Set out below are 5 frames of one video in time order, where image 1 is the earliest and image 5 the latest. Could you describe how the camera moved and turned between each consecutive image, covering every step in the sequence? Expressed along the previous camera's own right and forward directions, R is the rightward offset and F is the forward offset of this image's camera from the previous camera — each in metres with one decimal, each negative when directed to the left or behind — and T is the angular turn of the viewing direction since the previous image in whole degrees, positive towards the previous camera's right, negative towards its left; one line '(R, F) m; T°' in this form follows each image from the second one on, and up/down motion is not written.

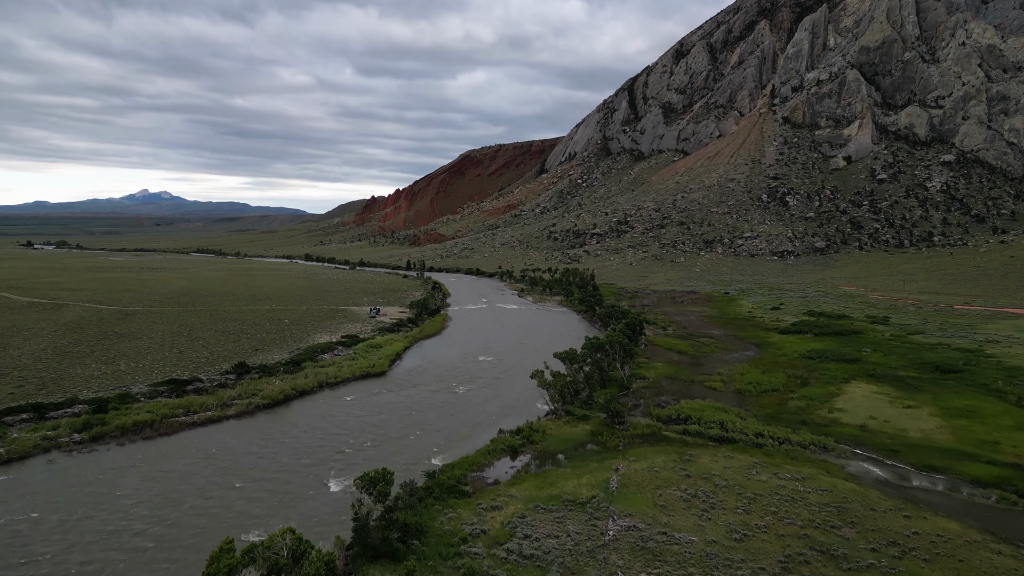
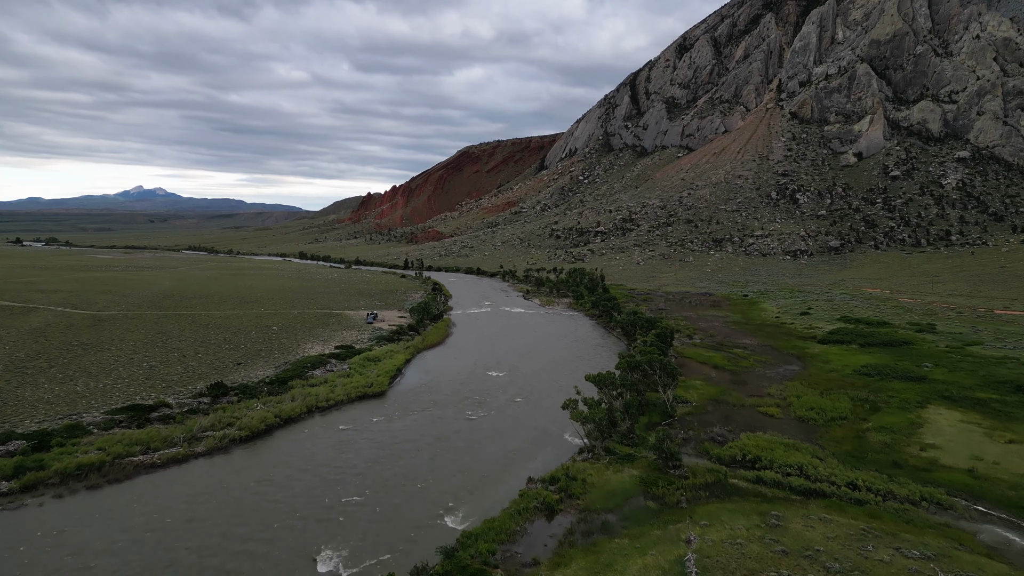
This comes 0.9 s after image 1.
(-1.0, +4.6) m; 0°
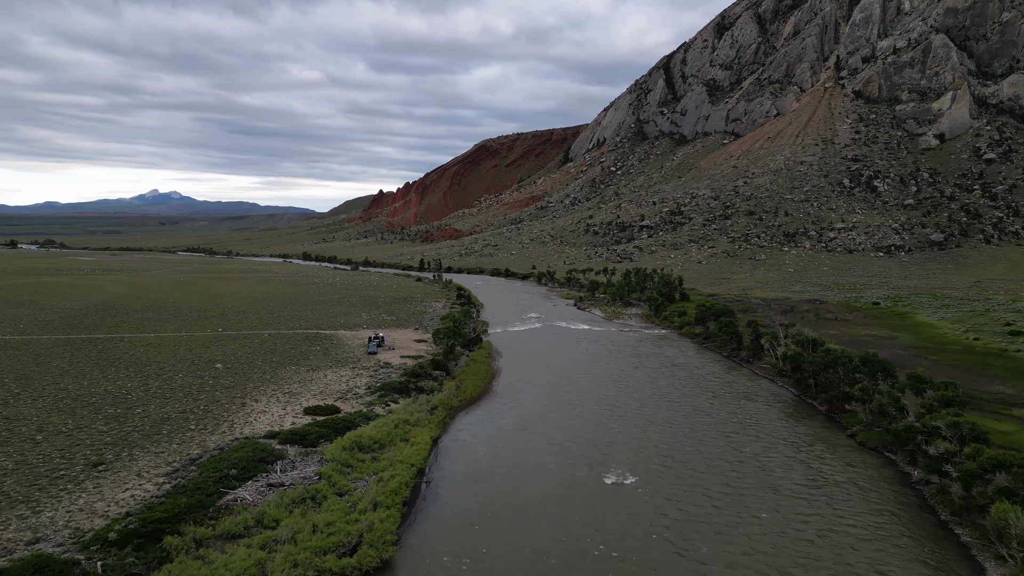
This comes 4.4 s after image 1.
(-2.9, +17.7) m; -1°
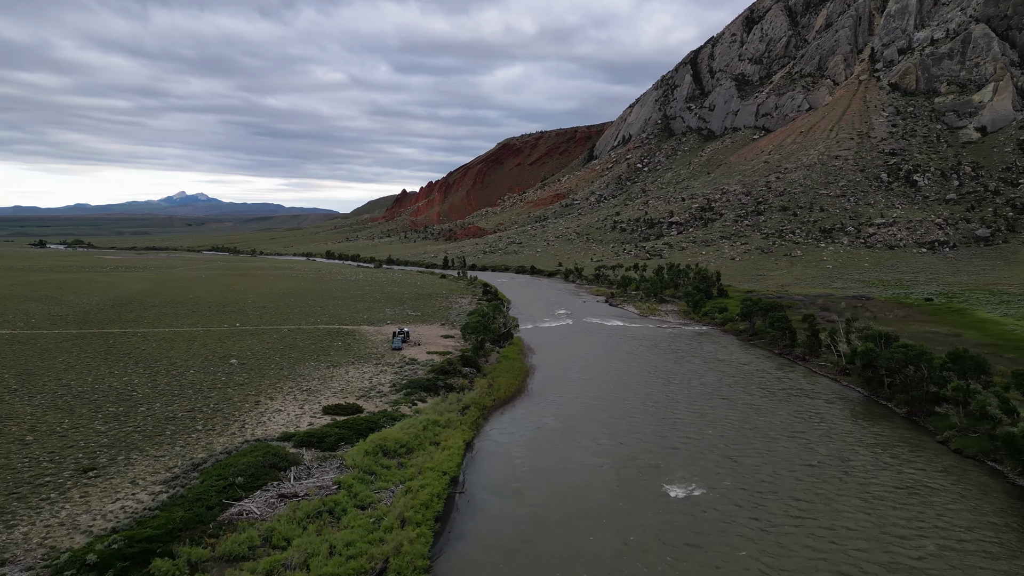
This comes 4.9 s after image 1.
(-0.5, +2.3) m; -2°
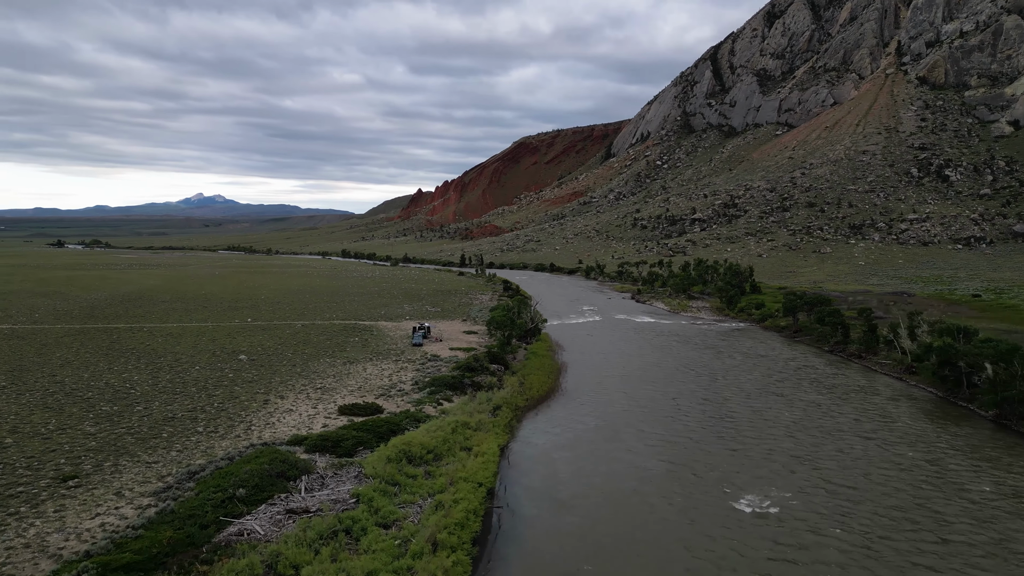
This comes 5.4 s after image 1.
(-0.6, +2.2) m; -1°
